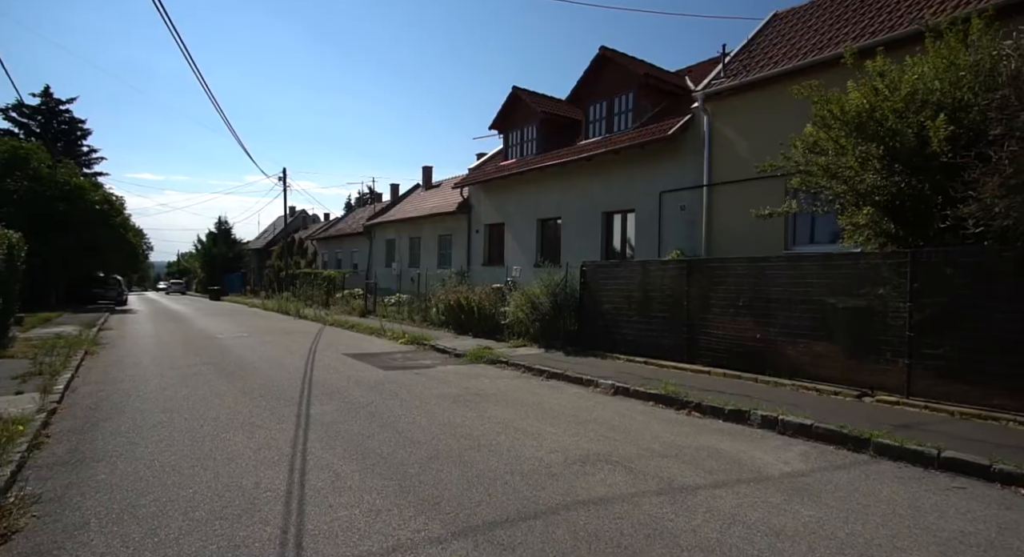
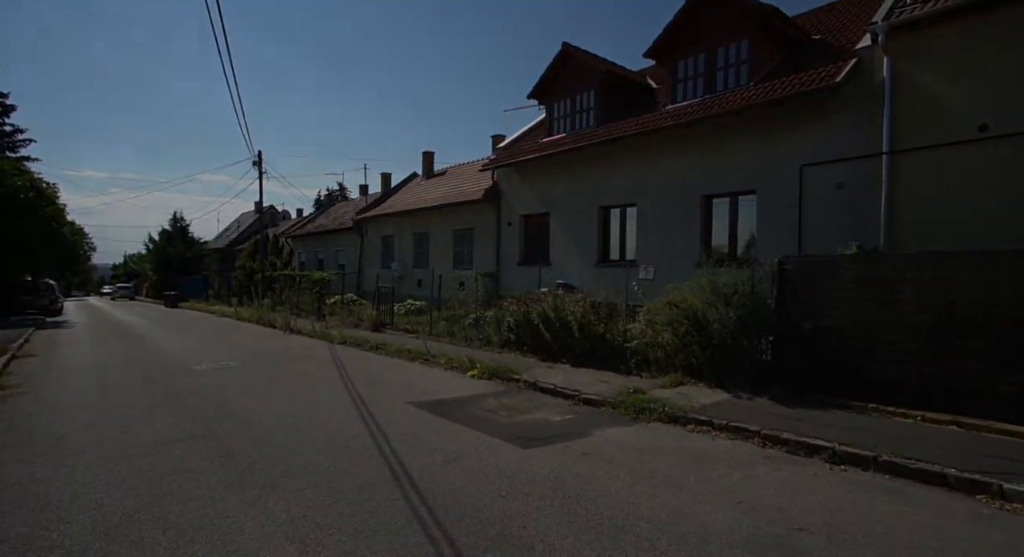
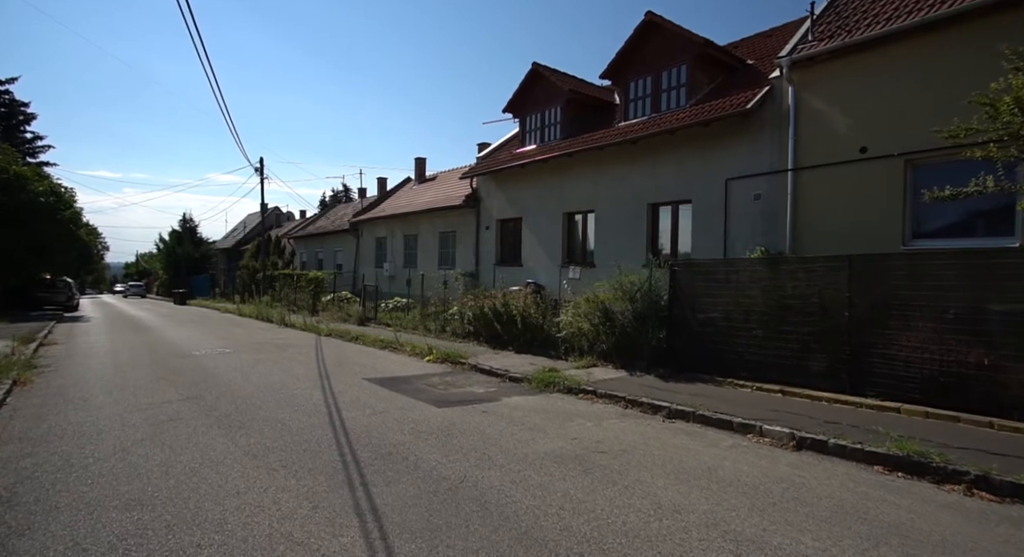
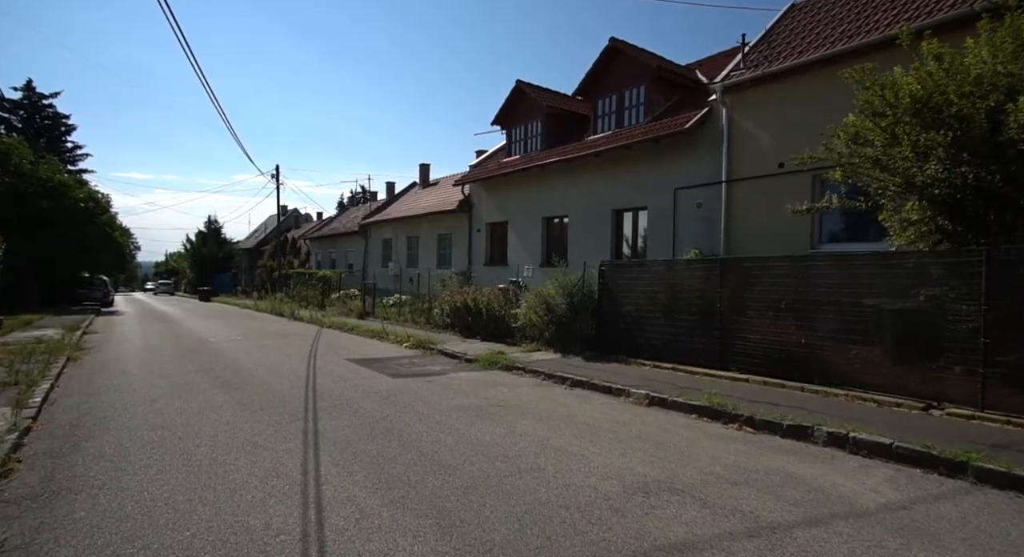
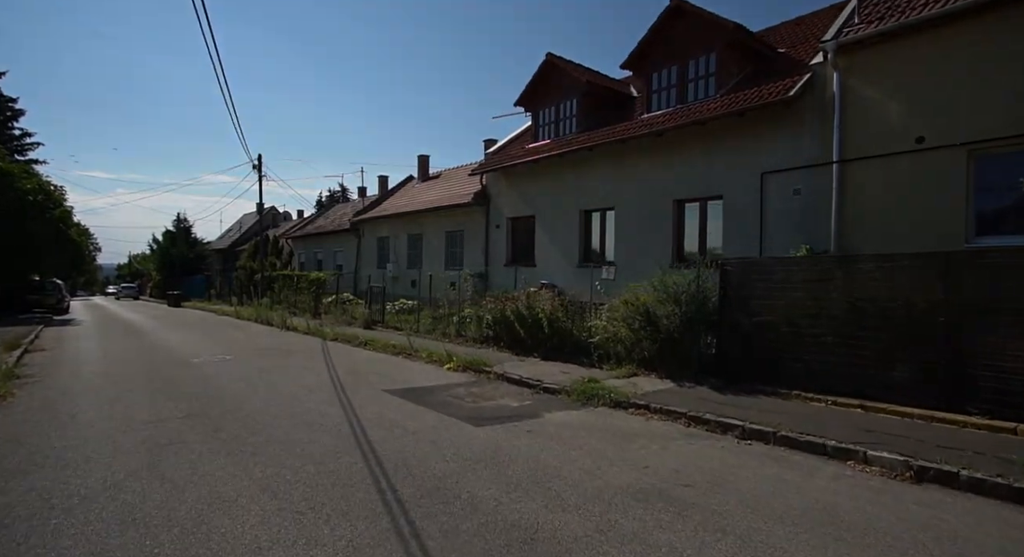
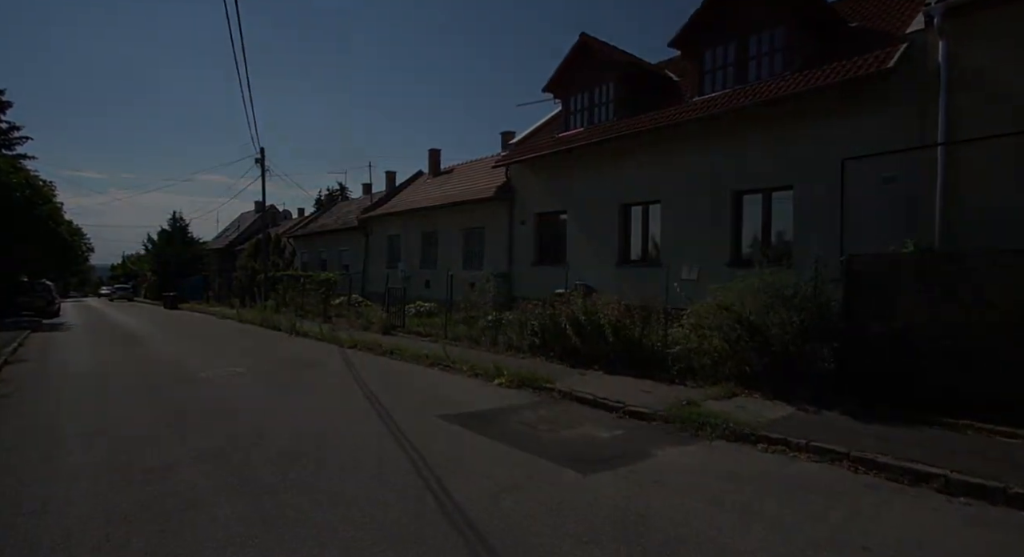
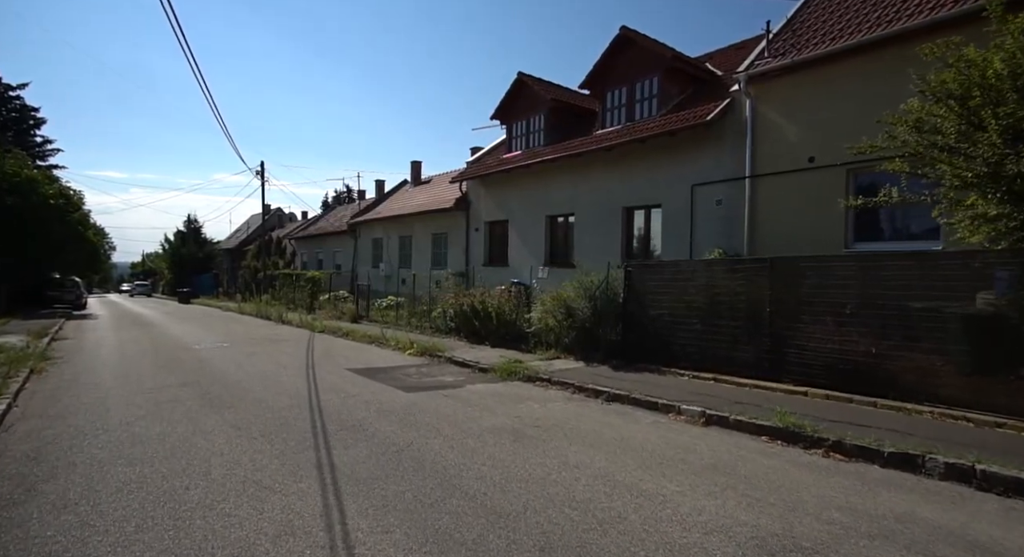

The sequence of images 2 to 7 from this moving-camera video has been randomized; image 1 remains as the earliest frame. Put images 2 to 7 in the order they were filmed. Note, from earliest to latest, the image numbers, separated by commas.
4, 7, 3, 5, 2, 6
